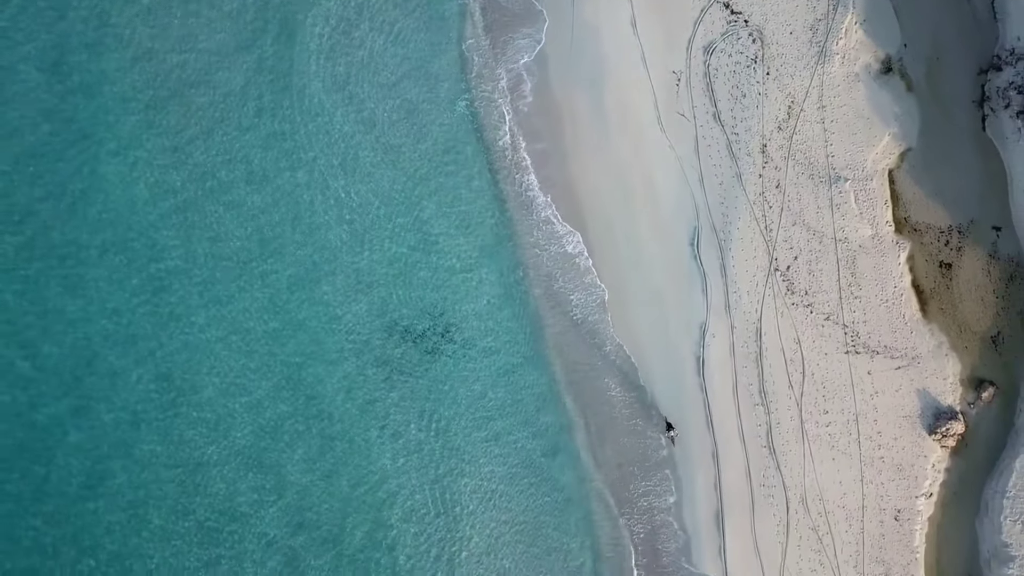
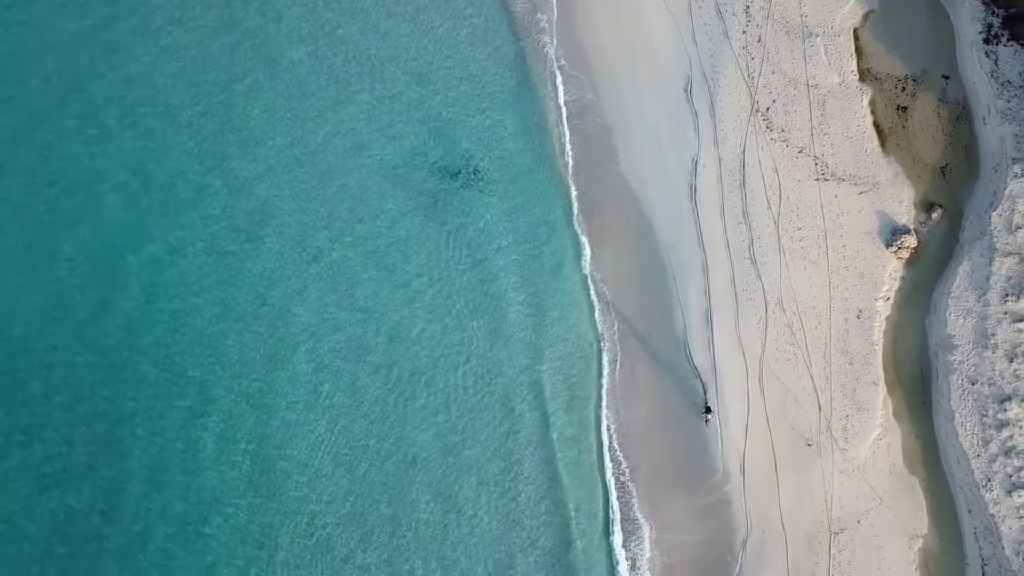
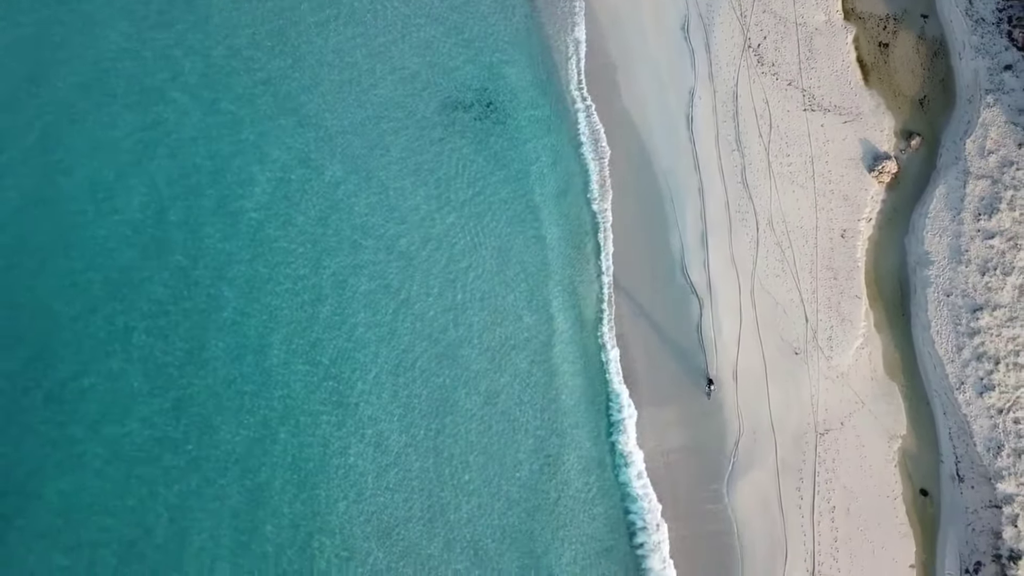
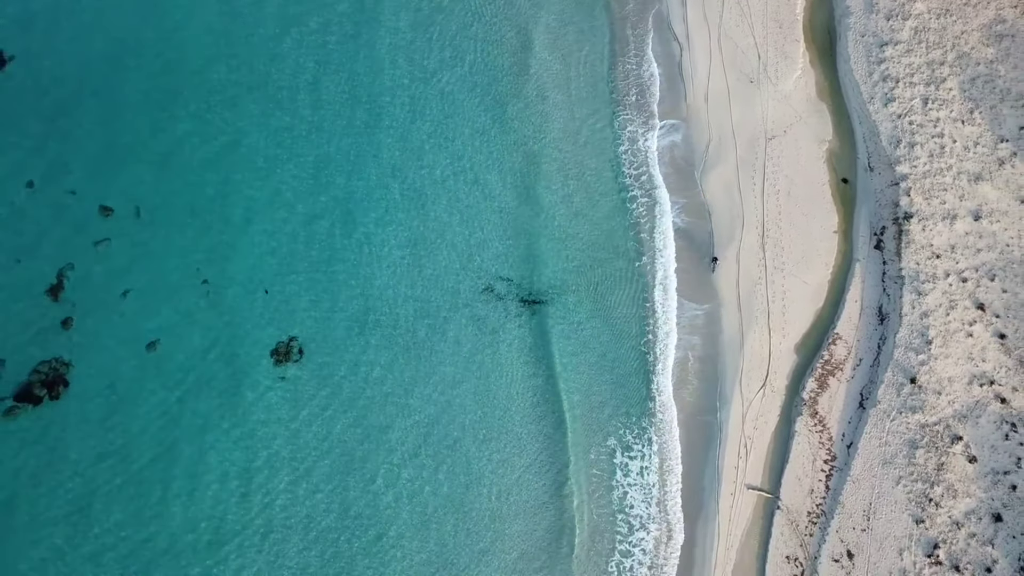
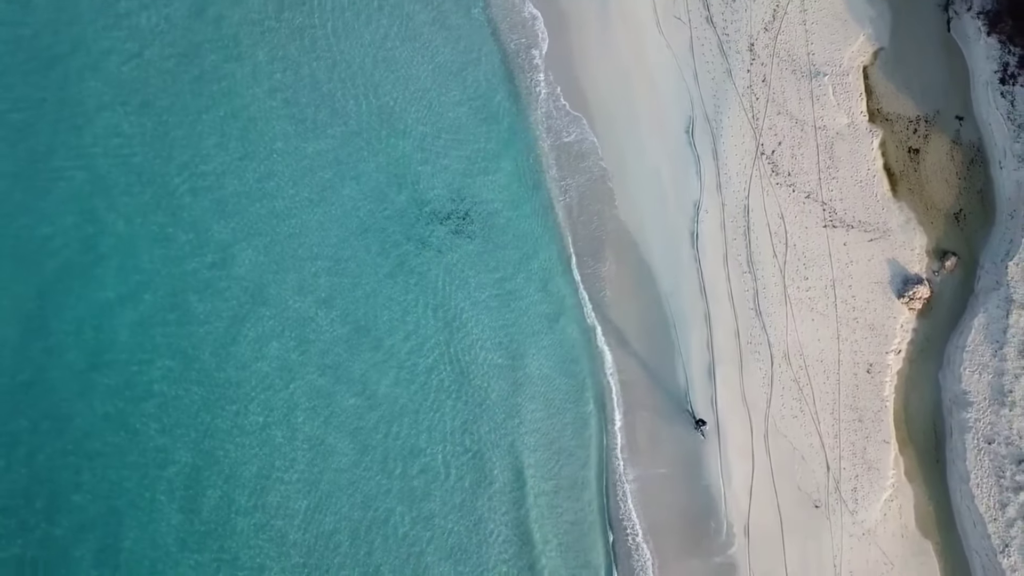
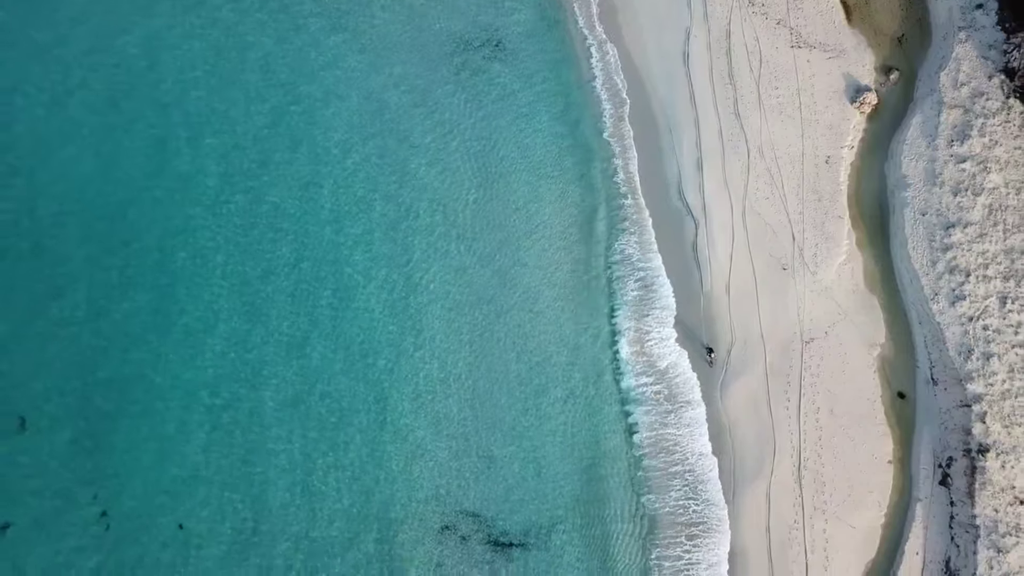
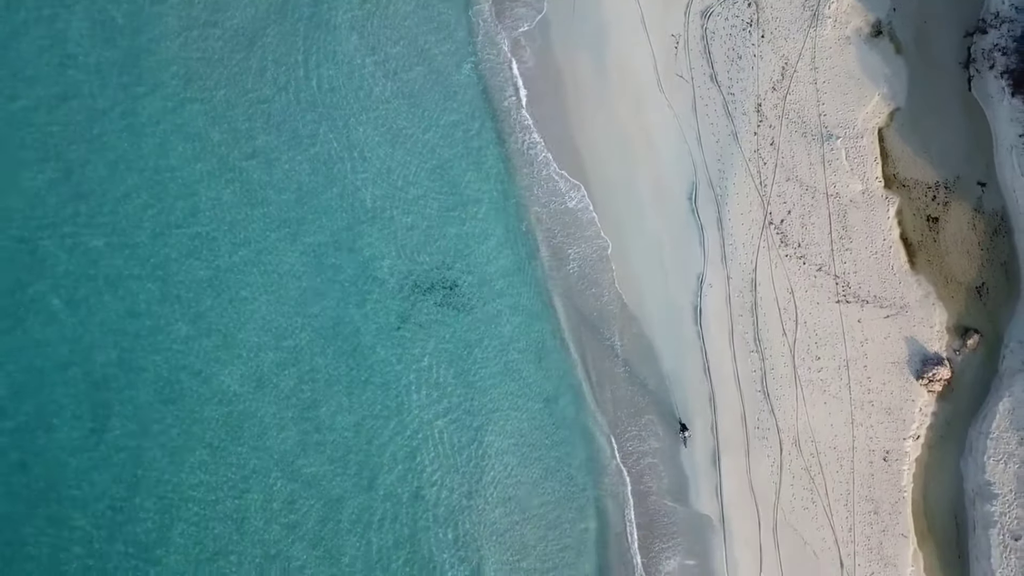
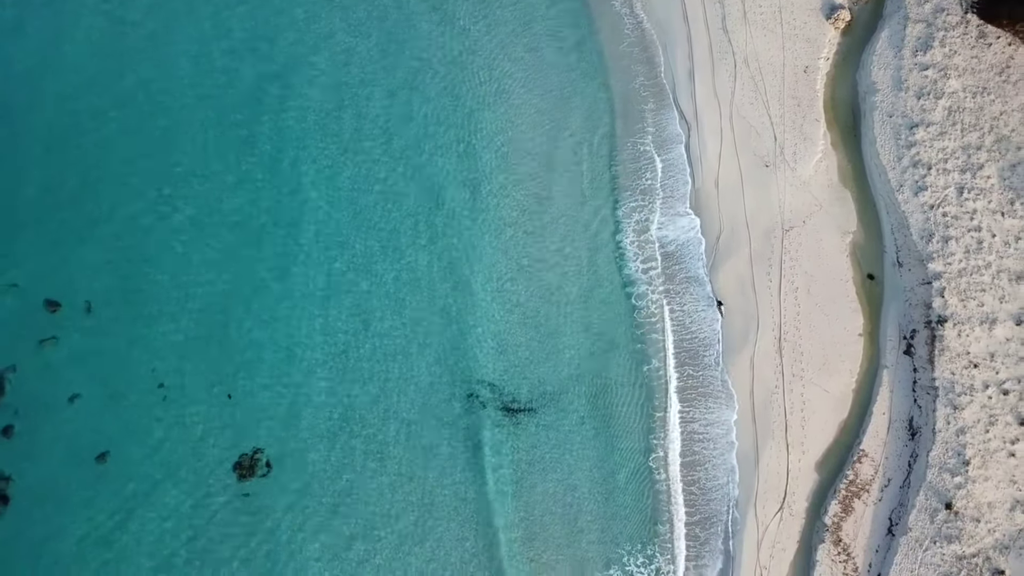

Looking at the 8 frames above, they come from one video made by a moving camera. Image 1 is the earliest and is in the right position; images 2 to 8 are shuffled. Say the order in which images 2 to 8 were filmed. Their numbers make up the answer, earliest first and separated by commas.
7, 5, 2, 3, 6, 8, 4
